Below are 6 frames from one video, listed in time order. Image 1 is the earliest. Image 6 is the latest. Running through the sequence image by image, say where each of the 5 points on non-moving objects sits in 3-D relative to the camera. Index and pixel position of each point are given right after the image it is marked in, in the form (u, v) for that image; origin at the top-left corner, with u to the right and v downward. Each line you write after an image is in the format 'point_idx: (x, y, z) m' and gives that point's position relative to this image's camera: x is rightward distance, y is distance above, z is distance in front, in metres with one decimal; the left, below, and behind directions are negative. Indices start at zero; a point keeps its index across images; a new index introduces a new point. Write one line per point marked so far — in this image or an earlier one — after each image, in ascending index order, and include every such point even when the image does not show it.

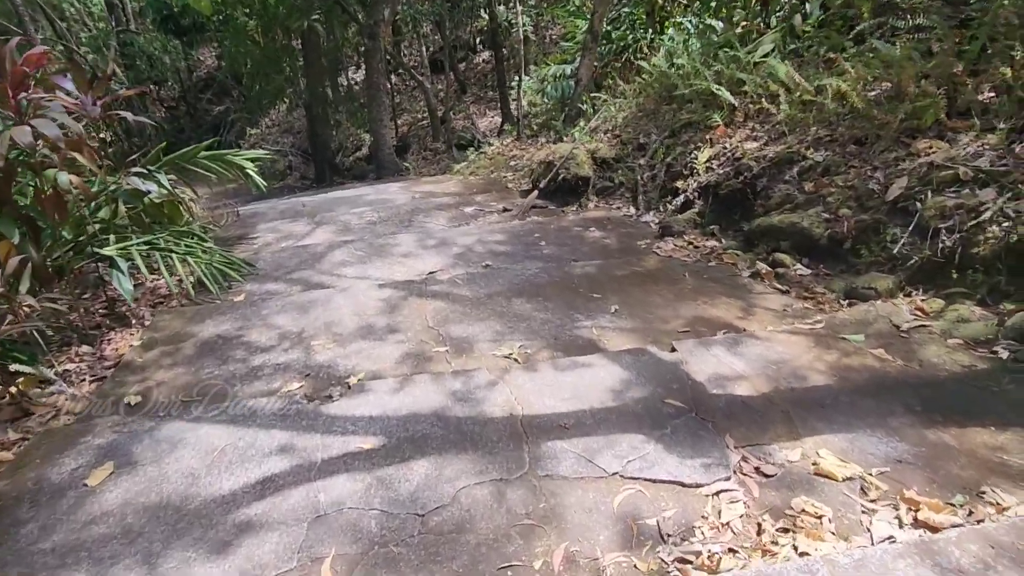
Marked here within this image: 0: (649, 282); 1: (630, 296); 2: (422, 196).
0: (+1.0, 0.0, +4.0) m
1: (+0.8, -0.1, +3.8) m
2: (-1.4, +1.4, +8.1) m
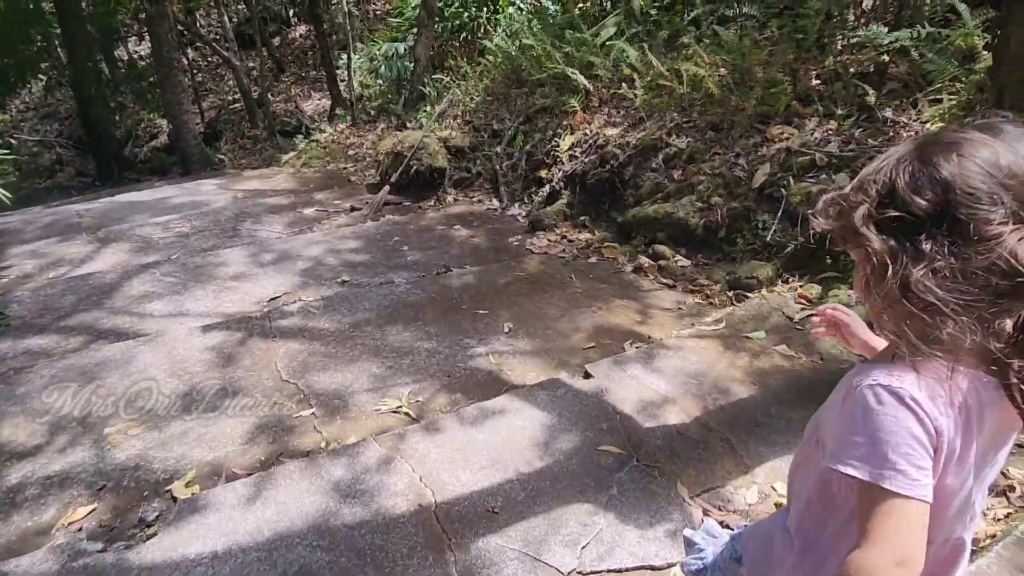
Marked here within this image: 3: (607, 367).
0: (+0.2, 0.0, +3.6) m
1: (+0.1, -0.1, +3.3) m
2: (-3.4, +1.2, +6.8) m
3: (+0.5, -0.4, +2.6) m
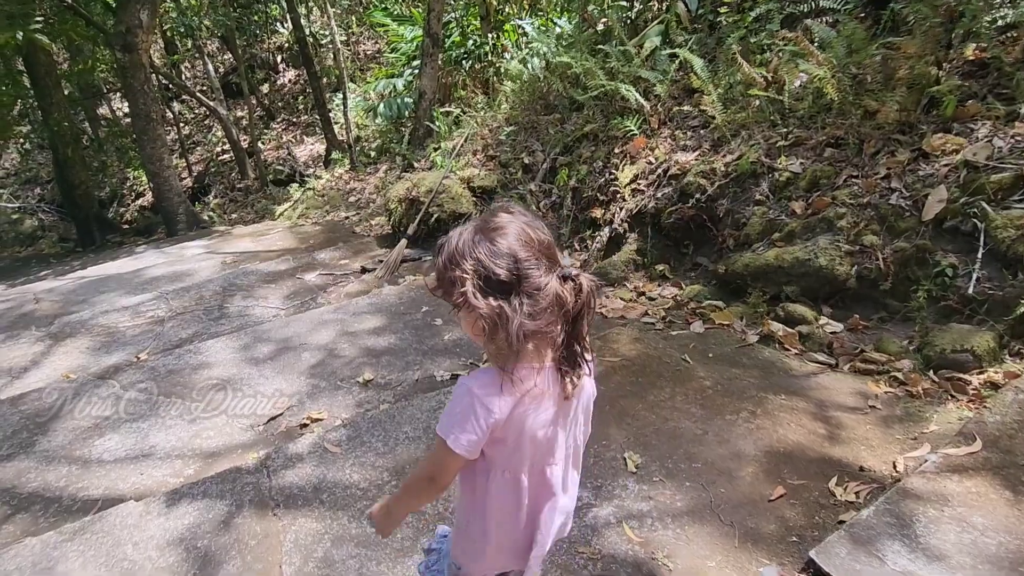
0: (+0.6, -0.5, +2.5) m
1: (+0.5, -0.6, +2.3) m
2: (-3.0, +0.3, +5.8) m
3: (+1.0, -0.8, +1.5) m
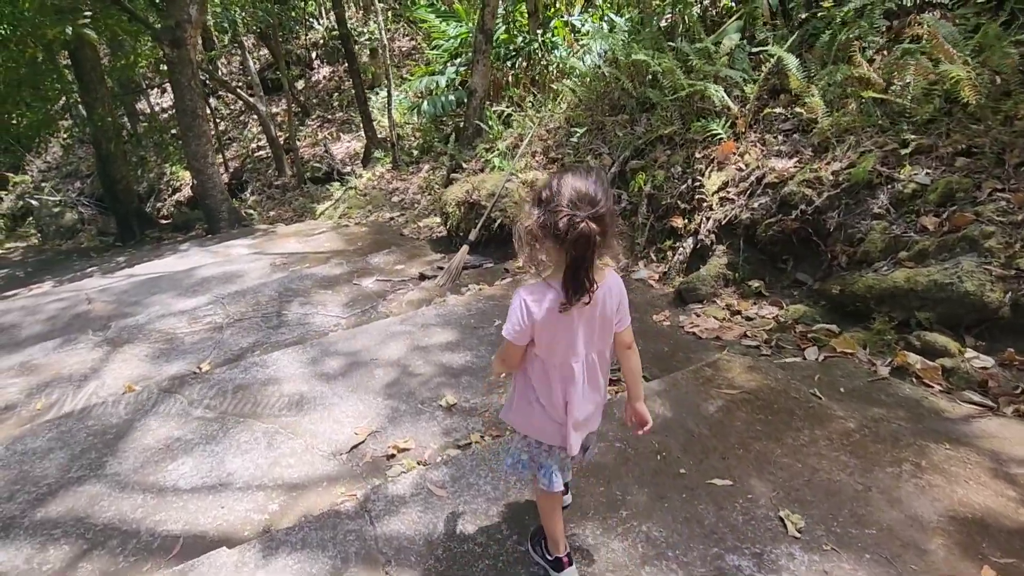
0: (+1.1, -0.6, +2.2) m
1: (+1.0, -0.7, +2.0) m
2: (-2.4, +0.3, +5.6) m
3: (+1.4, -0.9, +1.2) m
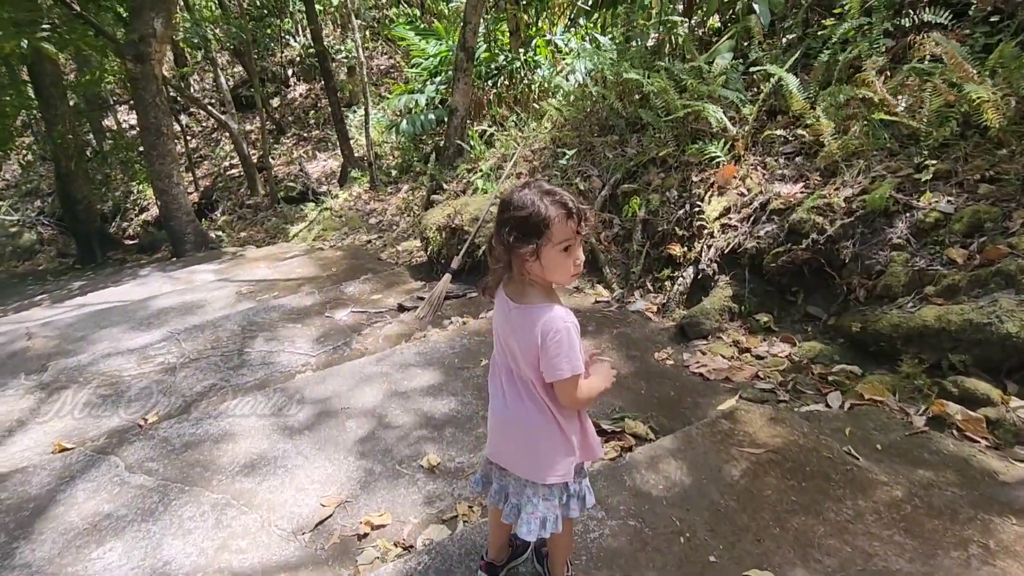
0: (+1.1, -0.8, +1.9) m
1: (+1.0, -0.9, +1.7) m
2: (-2.5, 0.0, +5.2) m
3: (+1.4, -1.0, +0.9) m
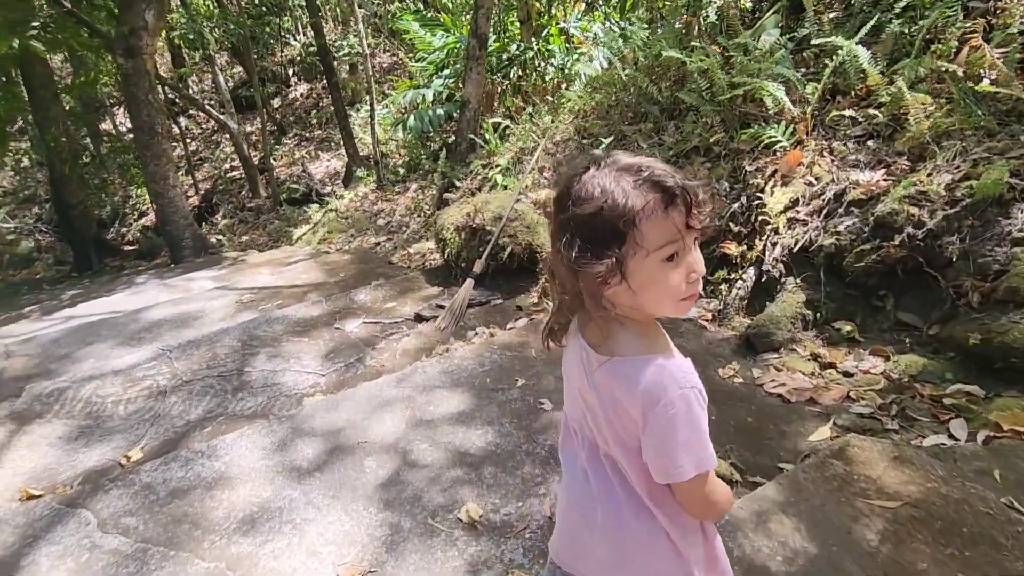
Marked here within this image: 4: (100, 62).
0: (+1.3, -0.8, +1.5) m
1: (+1.2, -0.9, +1.2) m
2: (-2.3, -0.1, +4.7) m
3: (+1.7, -1.1, +0.5) m
4: (-6.5, +3.6, +8.2) m
